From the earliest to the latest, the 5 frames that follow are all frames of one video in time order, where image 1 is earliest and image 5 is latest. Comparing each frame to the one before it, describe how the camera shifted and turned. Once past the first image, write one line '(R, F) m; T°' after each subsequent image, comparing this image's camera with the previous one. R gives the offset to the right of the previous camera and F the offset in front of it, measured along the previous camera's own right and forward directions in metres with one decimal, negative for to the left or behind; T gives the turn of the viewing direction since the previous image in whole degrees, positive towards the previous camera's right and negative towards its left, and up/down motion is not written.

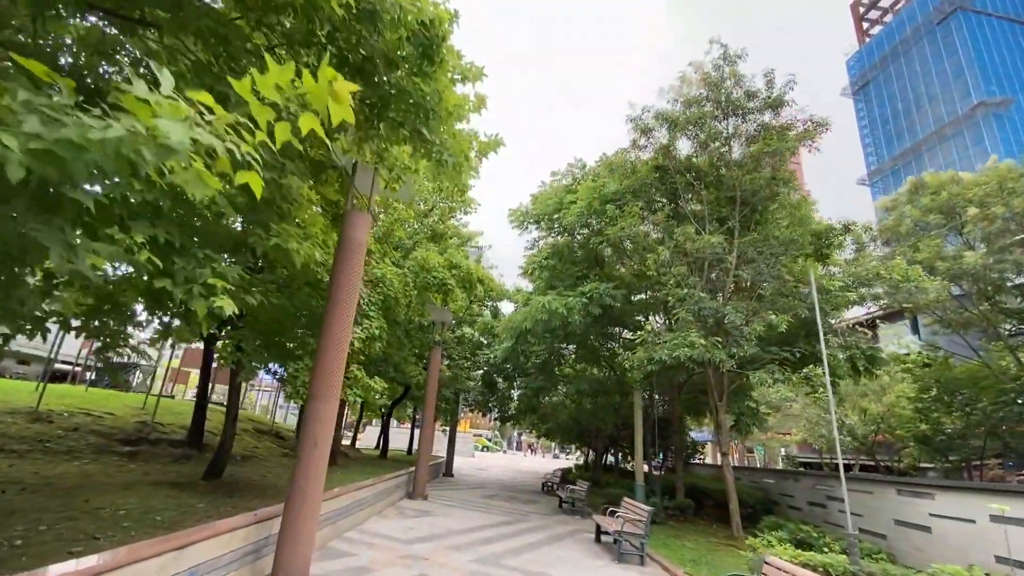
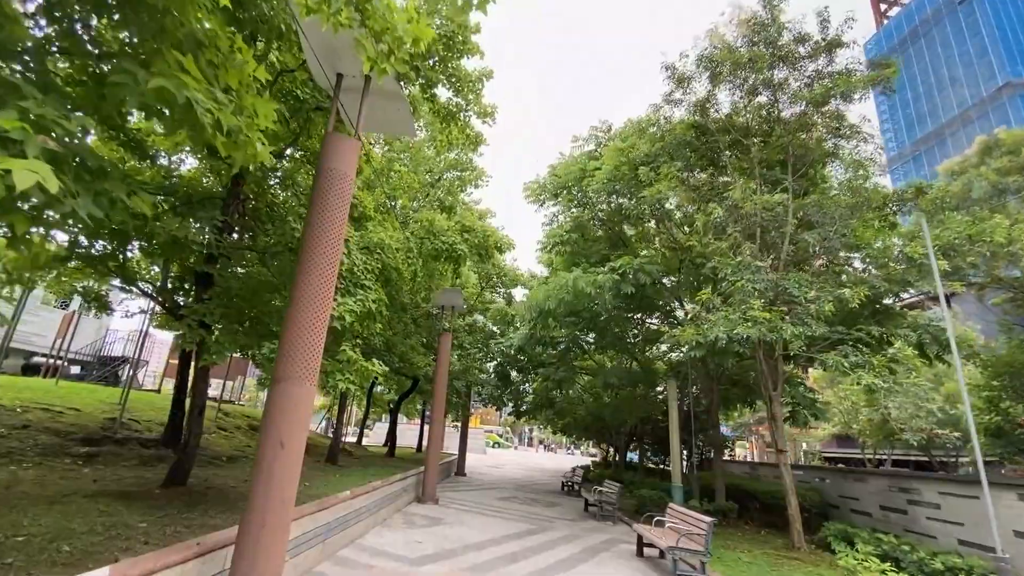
(-0.3, +1.7) m; -1°
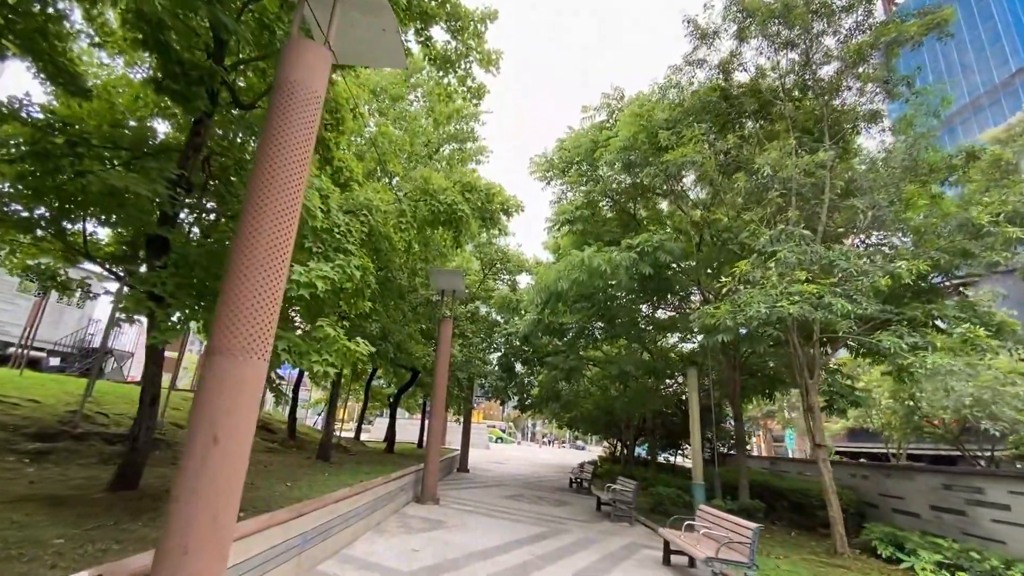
(-0.1, +1.1) m; 0°
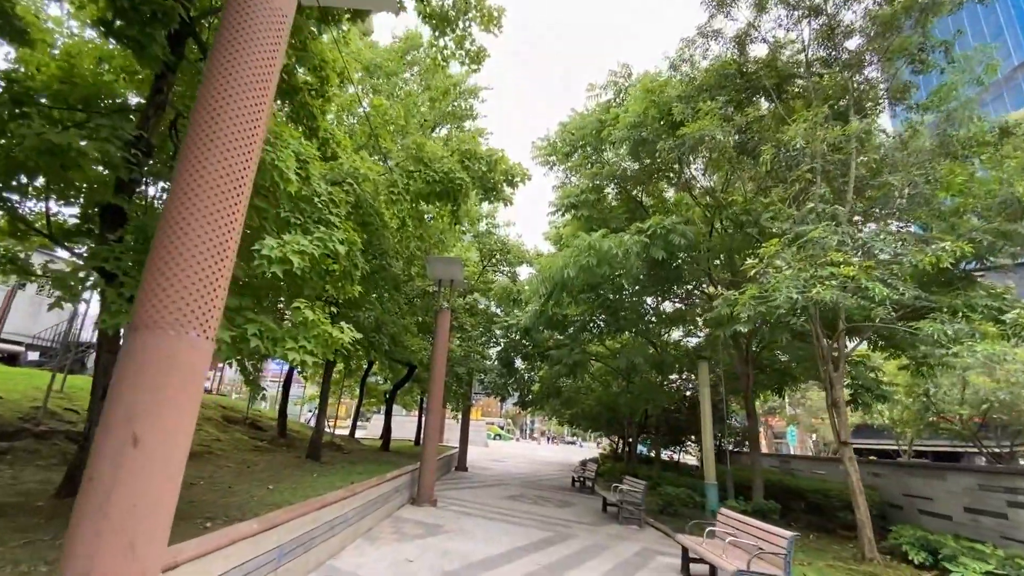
(-0.1, +0.7) m; 0°
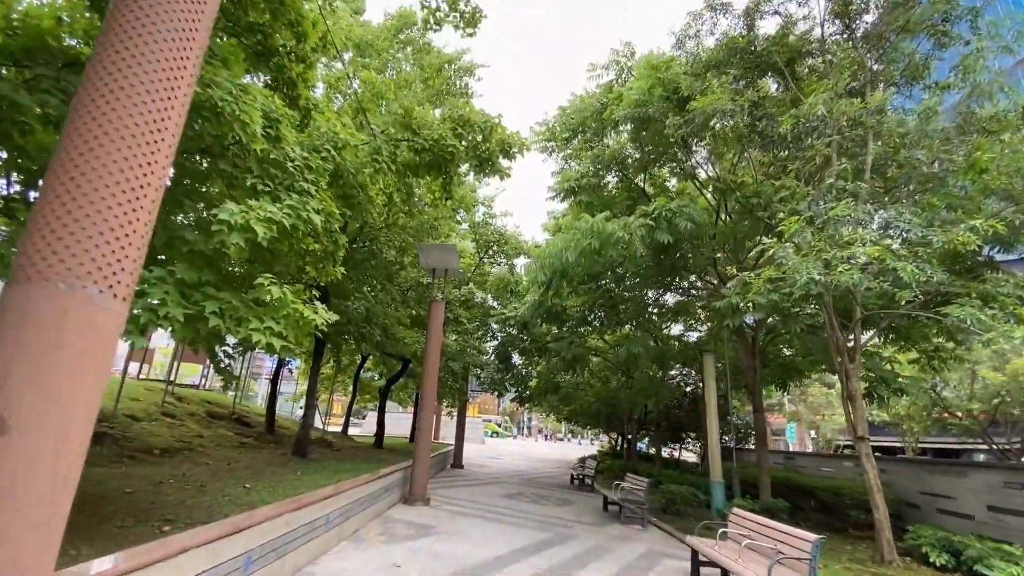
(0.0, +0.6) m; 0°
